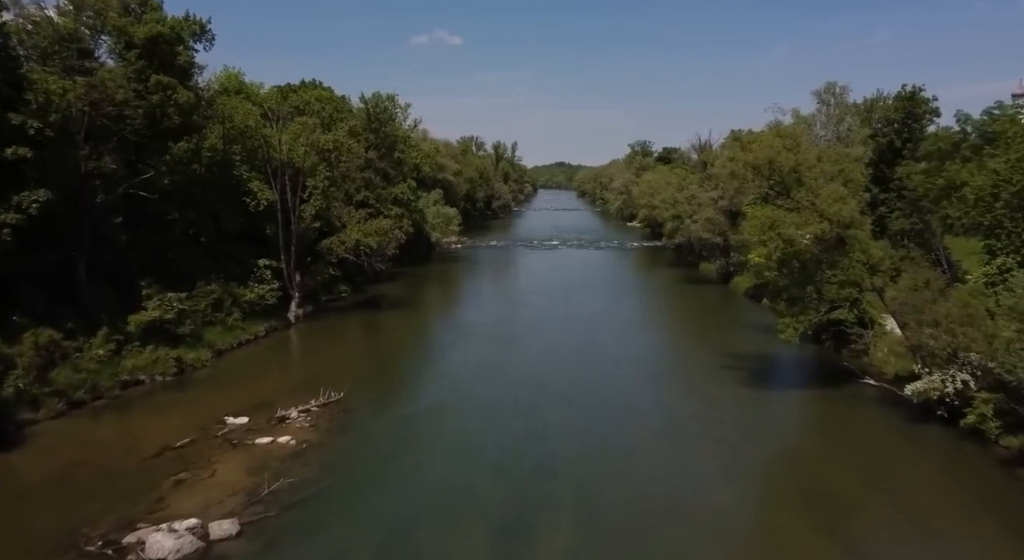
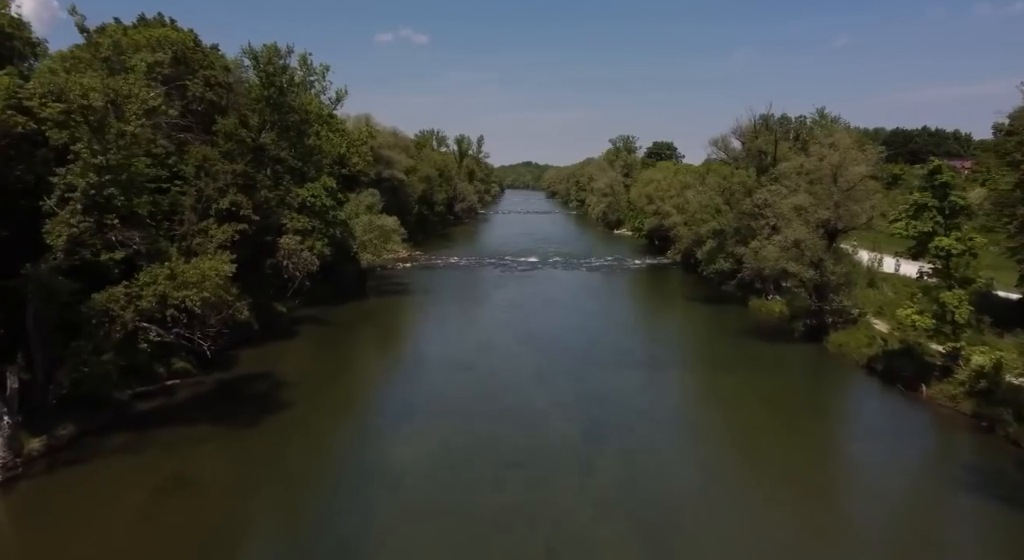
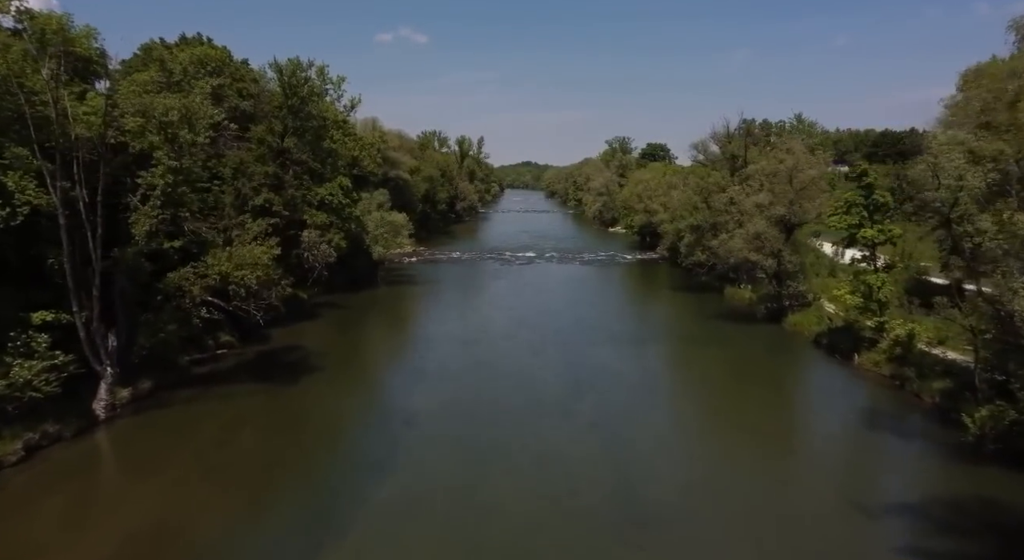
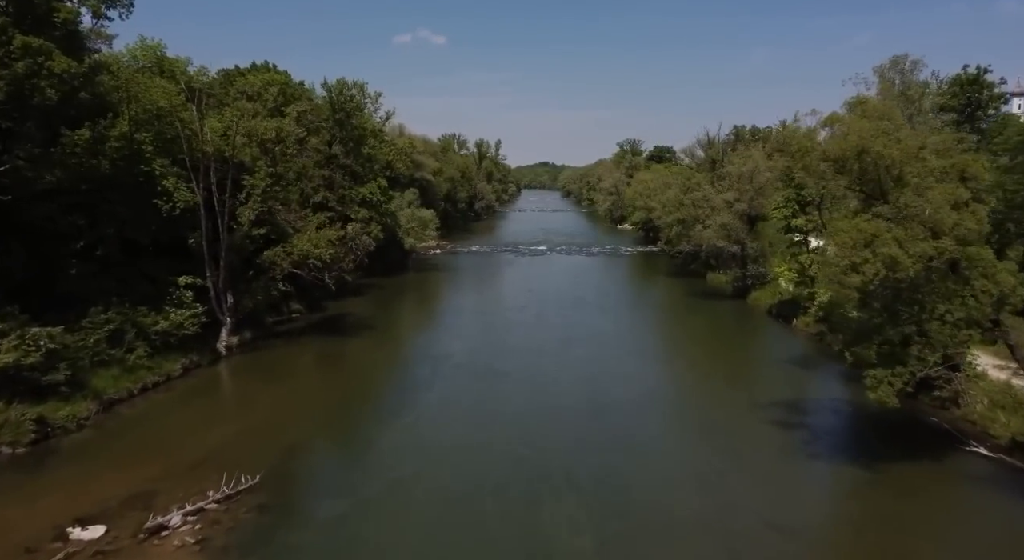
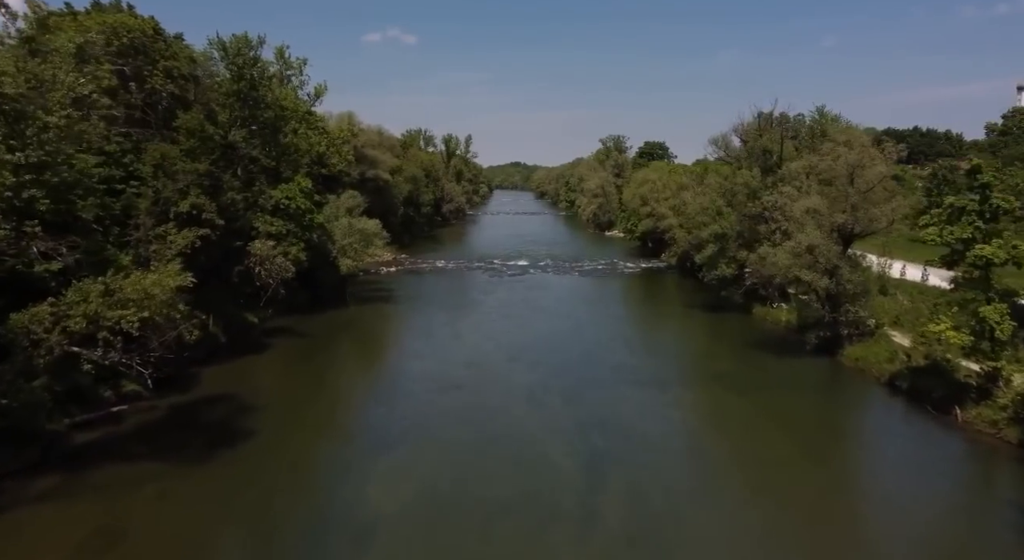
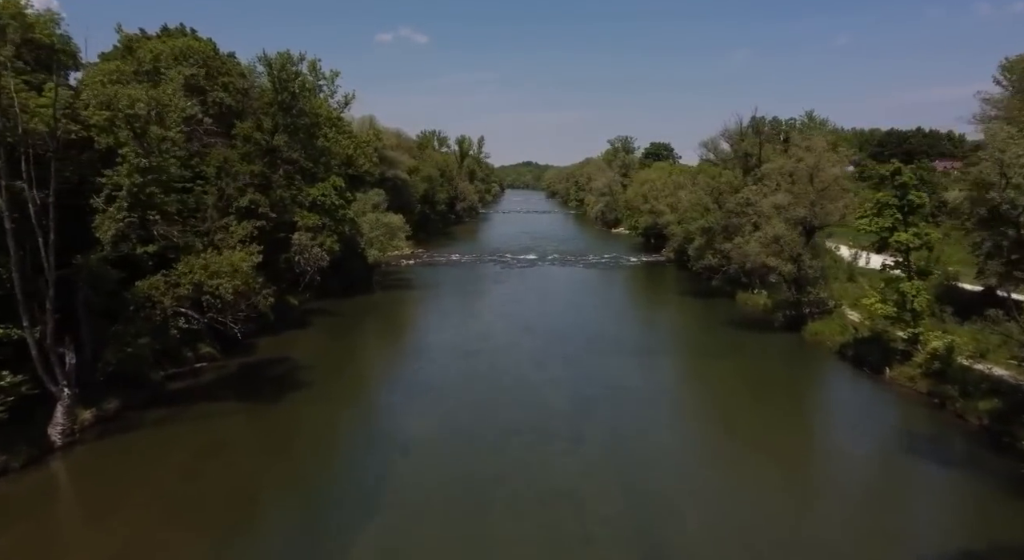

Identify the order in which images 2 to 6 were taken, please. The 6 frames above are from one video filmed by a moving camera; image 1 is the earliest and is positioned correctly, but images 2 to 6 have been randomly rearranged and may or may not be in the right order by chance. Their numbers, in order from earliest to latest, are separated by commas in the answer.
4, 3, 6, 2, 5
